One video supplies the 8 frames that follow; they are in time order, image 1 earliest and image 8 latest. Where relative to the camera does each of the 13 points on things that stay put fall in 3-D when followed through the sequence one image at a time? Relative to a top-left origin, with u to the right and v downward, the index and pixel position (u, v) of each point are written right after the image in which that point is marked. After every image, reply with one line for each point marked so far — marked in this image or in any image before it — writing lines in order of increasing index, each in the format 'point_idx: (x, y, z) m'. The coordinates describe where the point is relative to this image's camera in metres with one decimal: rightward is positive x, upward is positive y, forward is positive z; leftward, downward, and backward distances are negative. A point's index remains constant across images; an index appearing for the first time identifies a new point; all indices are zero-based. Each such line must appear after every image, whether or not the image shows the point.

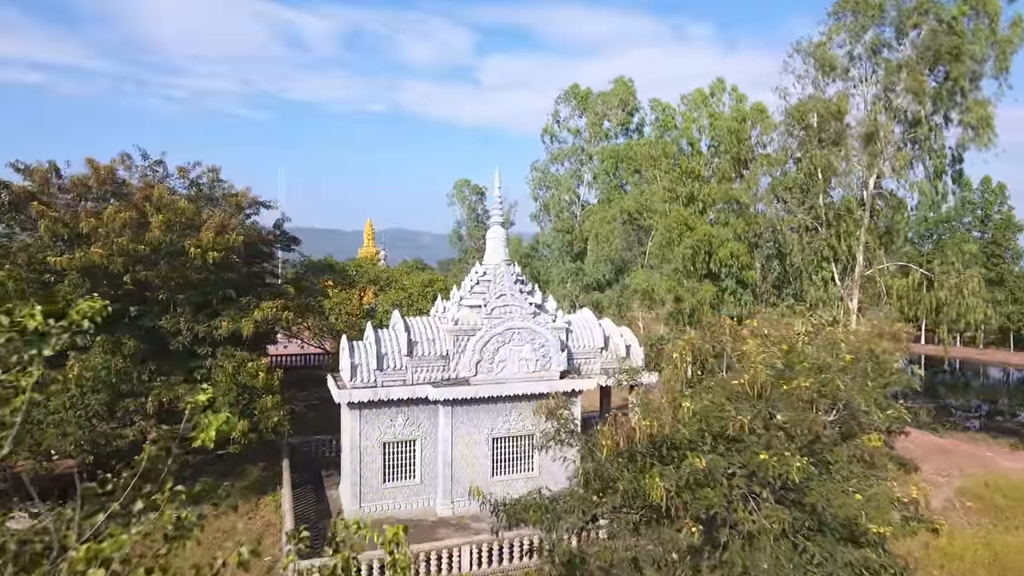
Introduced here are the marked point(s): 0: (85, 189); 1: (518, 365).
0: (-8.3, +1.9, +12.6) m
1: (+0.1, -1.5, +12.6) m
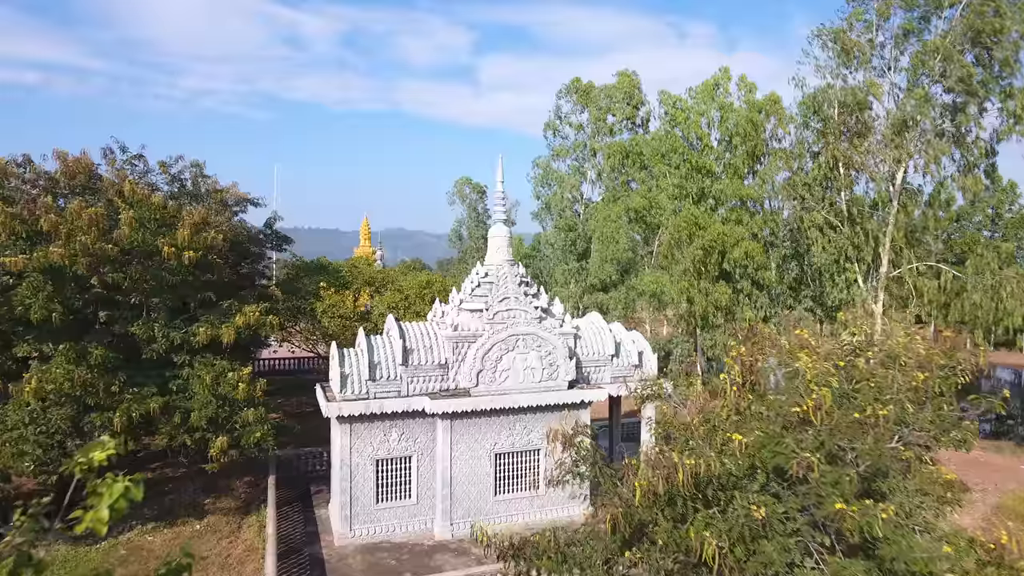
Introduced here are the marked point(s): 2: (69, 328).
0: (-8.2, +1.8, +11.6) m
1: (+0.2, -1.6, +11.6) m
2: (-7.3, -0.7, +10.7) m
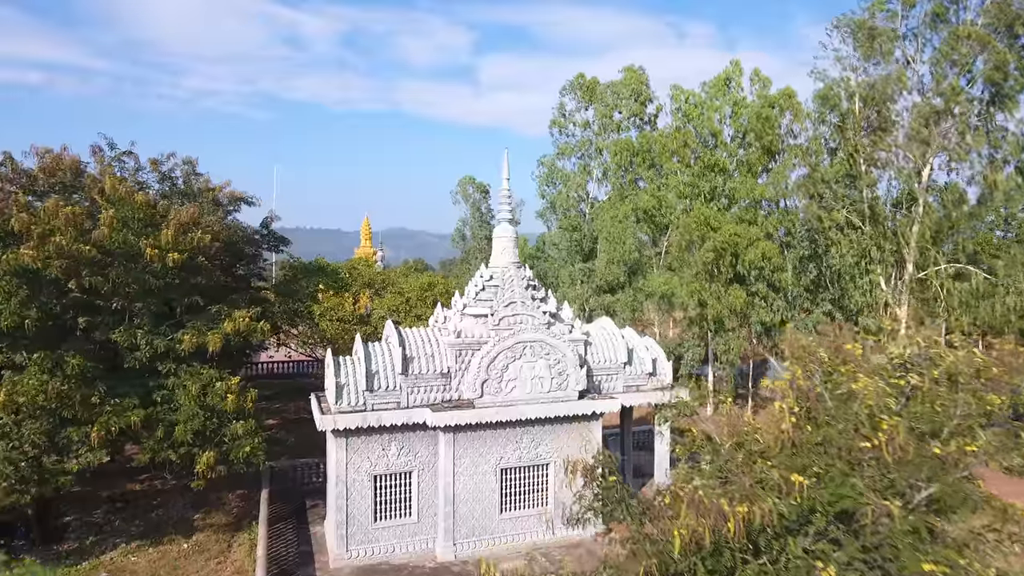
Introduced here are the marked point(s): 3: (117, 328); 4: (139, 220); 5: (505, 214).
0: (-8.1, +1.8, +10.9) m
1: (+0.3, -1.7, +10.9) m
2: (-7.2, -0.7, +10.0) m
3: (-6.2, -0.6, +10.1) m
4: (-6.1, +1.1, +10.6) m
5: (-0.1, +1.4, +12.1) m
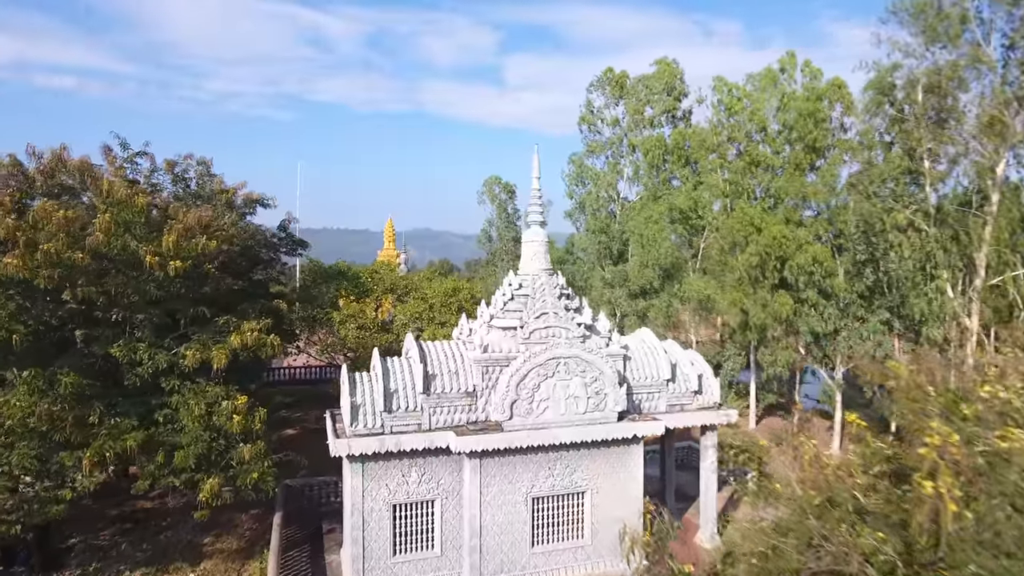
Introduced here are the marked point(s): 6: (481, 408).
0: (-7.6, +1.6, +10.2) m
1: (+0.8, -1.8, +9.9) m
2: (-6.7, -0.9, +9.2) m
3: (-5.7, -0.8, +9.4) m
4: (-5.6, +1.0, +9.8) m
5: (+0.4, +1.2, +11.1) m
6: (-0.5, -1.8, +9.8) m
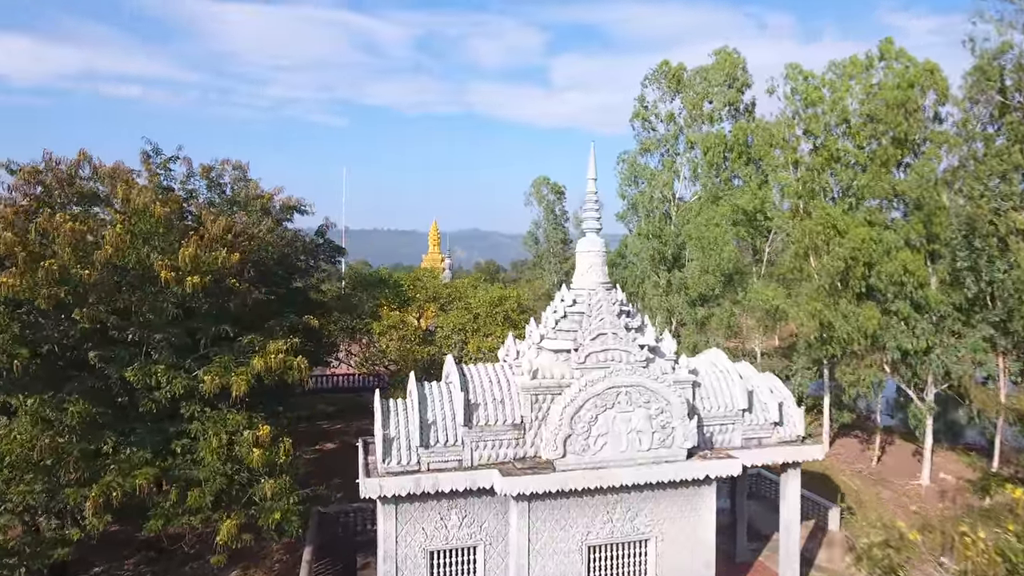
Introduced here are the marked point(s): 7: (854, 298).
0: (-6.9, +1.4, +9.5) m
1: (+1.5, -2.0, +8.6) m
2: (-6.1, -1.1, +8.5) m
3: (-5.0, -1.0, +8.5) m
4: (-4.9, +0.7, +9.0) m
5: (+1.2, +1.0, +9.8) m
6: (+0.2, -2.0, +8.6) m
7: (+7.7, -0.2, +14.7) m
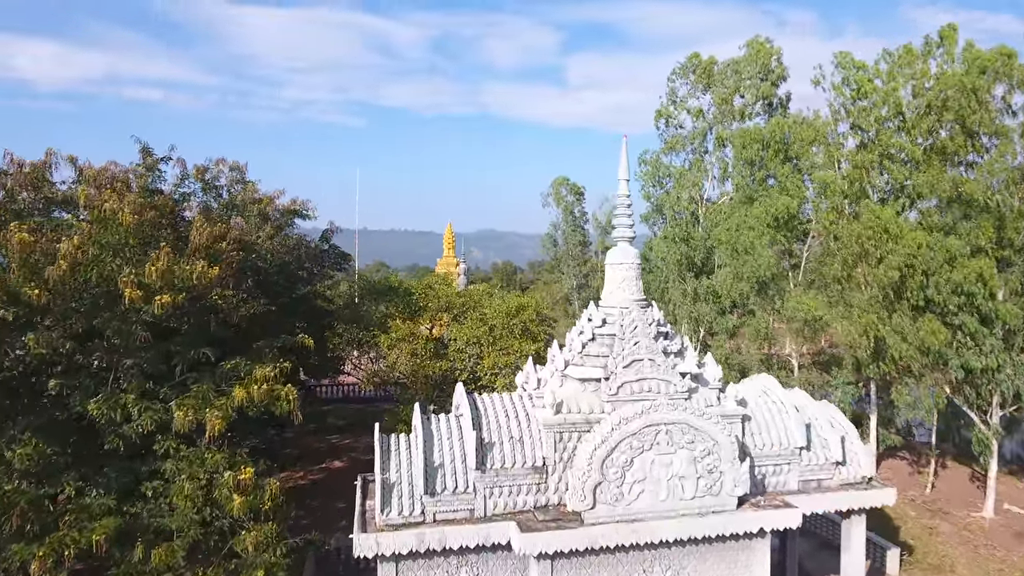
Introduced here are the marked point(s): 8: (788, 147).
0: (-6.6, +1.2, +8.5) m
1: (+1.7, -2.3, +7.3) m
2: (-5.8, -1.3, +7.4) m
3: (-4.8, -1.3, +7.4) m
4: (-4.6, +0.5, +7.9) m
5: (+1.5, +0.8, +8.6) m
6: (+0.5, -2.3, +7.3) m
7: (+8.1, -0.4, +13.2) m
8: (+8.0, +4.0, +18.7) m
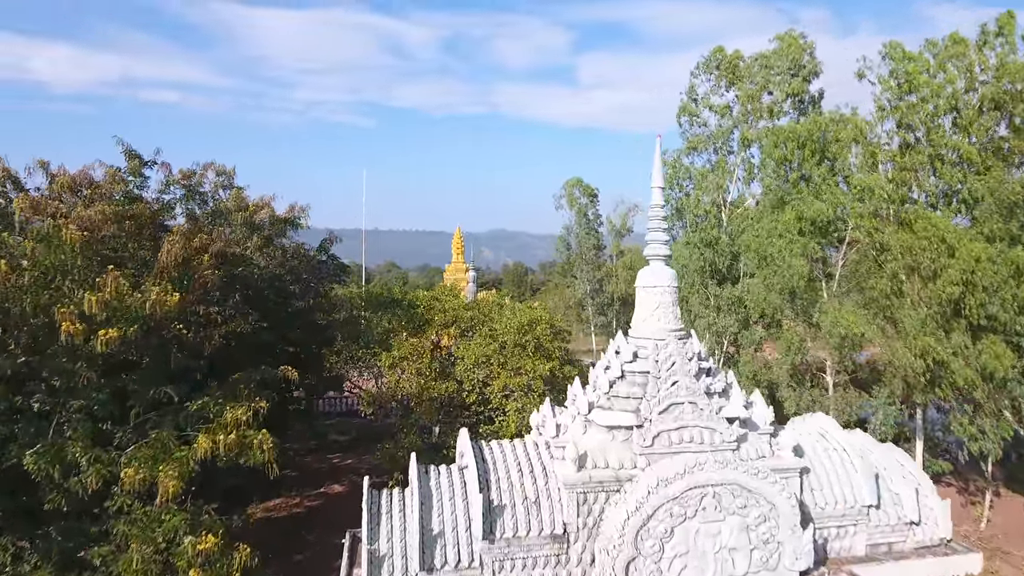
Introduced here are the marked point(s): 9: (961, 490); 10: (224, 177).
0: (-6.4, +0.9, +7.3) m
1: (+1.9, -2.6, +6.0) m
2: (-5.7, -1.6, +6.3) m
3: (-4.7, -1.6, +6.3) m
4: (-4.5, +0.2, +6.7) m
5: (+1.6, +0.5, +7.3) m
6: (+0.6, -2.6, +6.1) m
7: (+8.4, -0.7, +11.8) m
8: (+8.3, +3.7, +17.3) m
9: (+10.7, -4.8, +15.5) m
10: (-5.7, +2.2, +12.9) m
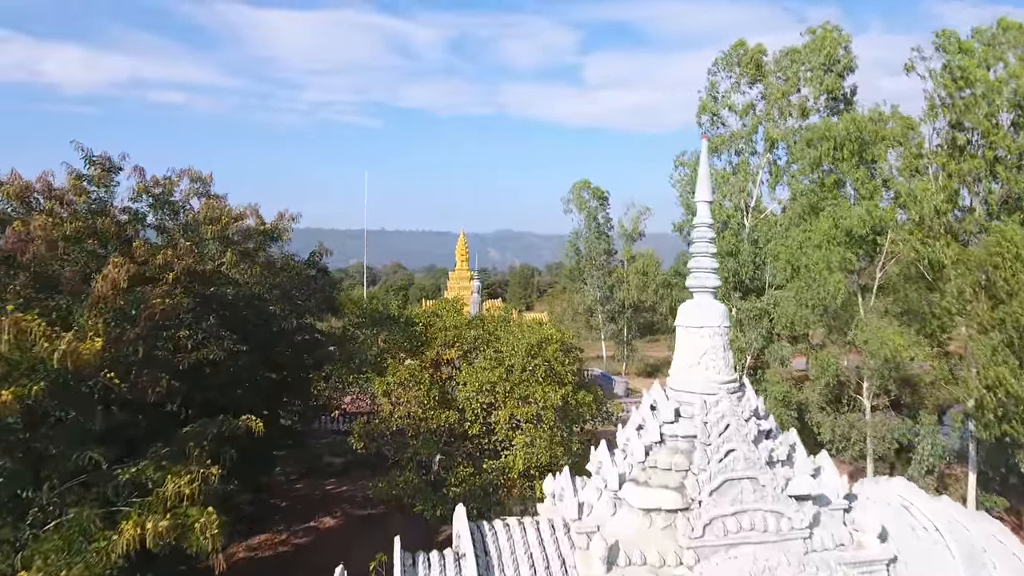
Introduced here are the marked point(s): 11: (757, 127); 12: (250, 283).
0: (-6.4, +0.5, +6.0) m
1: (+1.9, -2.9, +4.6) m
2: (-5.6, -2.0, +4.9) m
3: (-4.6, -1.9, +4.9) m
4: (-4.4, -0.2, +5.3) m
5: (+1.7, +0.1, +5.9) m
6: (+0.7, -2.9, +4.7) m
7: (+8.5, -1.1, +10.4) m
8: (+8.5, +3.4, +15.8) m
9: (+10.9, -5.2, +14.0) m
10: (-5.5, +1.8, +11.5) m
11: (+7.2, +4.7, +19.0) m
12: (-4.5, +0.1, +11.5) m
